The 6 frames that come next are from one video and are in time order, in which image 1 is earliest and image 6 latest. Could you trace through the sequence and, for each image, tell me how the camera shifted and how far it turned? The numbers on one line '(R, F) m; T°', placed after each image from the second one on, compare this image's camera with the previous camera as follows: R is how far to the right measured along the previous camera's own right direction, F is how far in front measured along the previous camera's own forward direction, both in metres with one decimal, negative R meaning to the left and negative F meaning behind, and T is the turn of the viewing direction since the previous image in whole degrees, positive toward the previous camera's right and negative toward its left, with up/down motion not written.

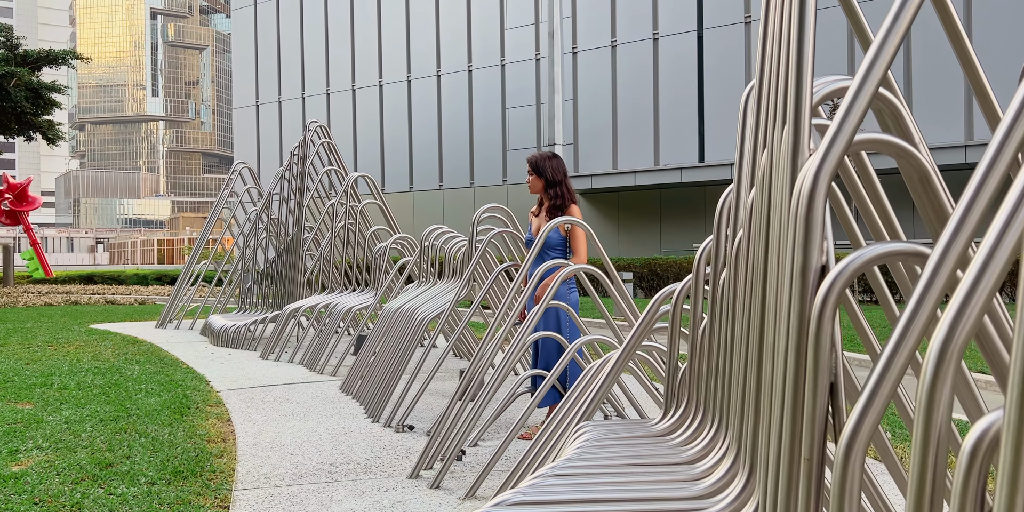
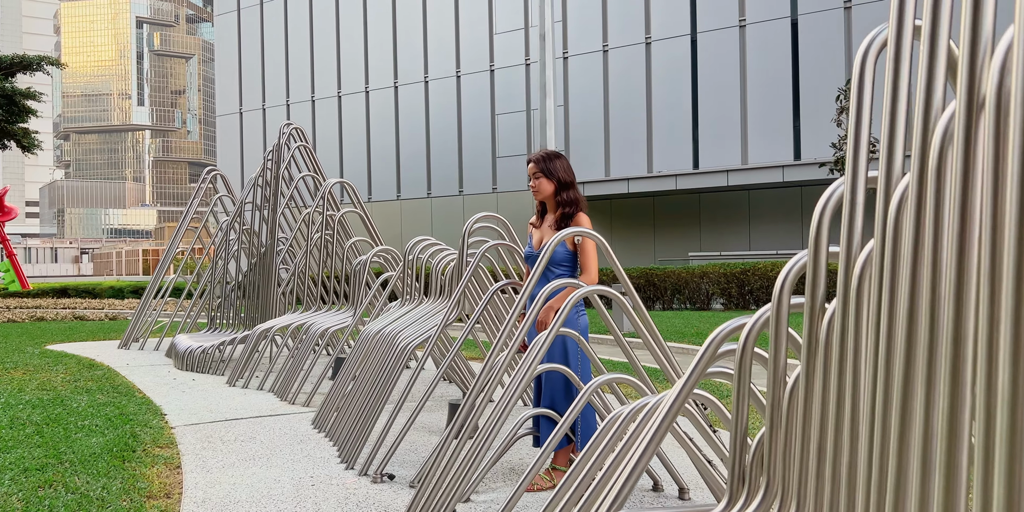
(0.0, +0.7) m; +1°
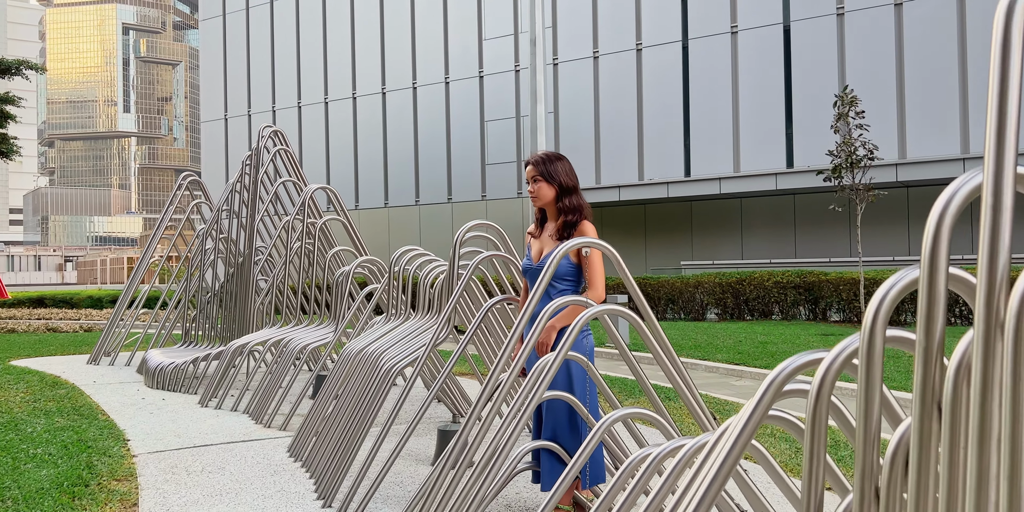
(0.0, +0.4) m; +1°
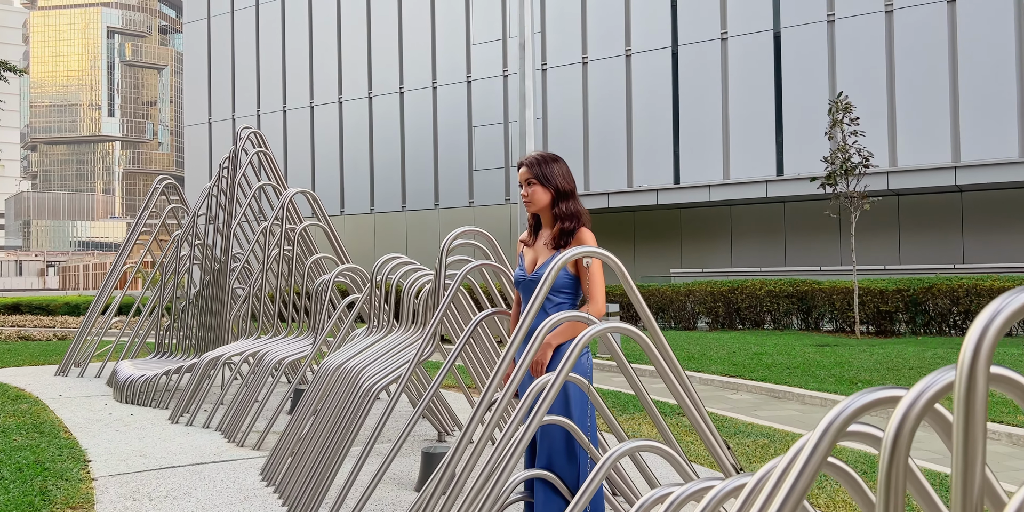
(0.0, +0.3) m; +1°
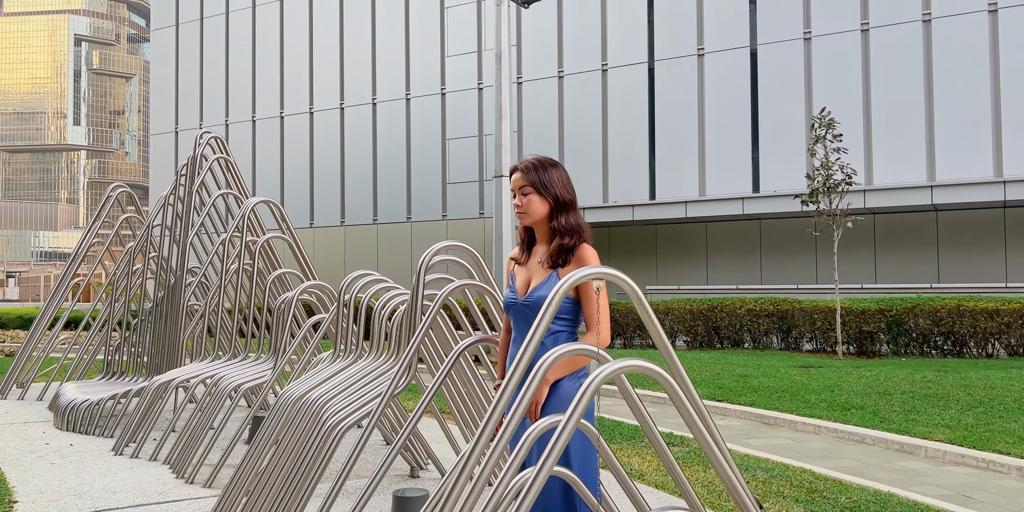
(-0.1, +0.4) m; +2°
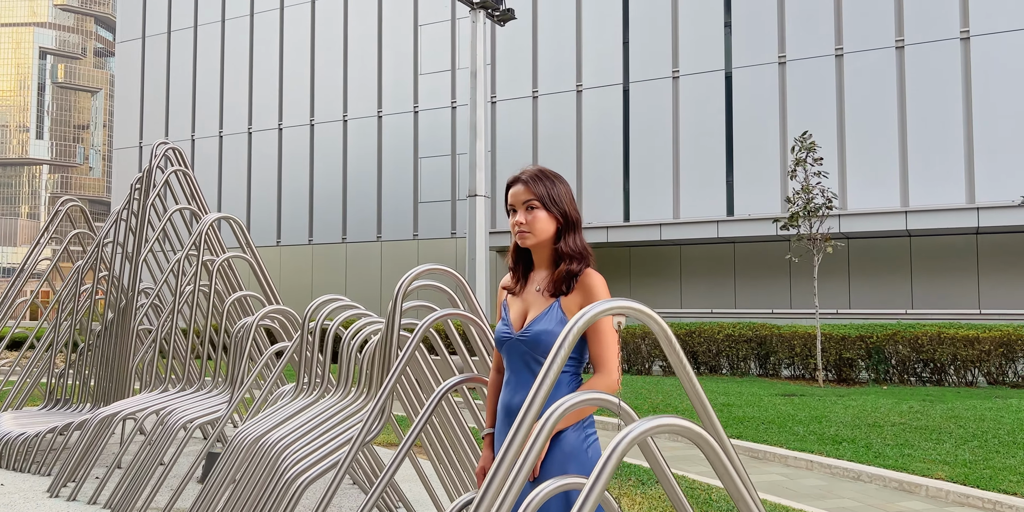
(-0.1, +0.4) m; +2°
